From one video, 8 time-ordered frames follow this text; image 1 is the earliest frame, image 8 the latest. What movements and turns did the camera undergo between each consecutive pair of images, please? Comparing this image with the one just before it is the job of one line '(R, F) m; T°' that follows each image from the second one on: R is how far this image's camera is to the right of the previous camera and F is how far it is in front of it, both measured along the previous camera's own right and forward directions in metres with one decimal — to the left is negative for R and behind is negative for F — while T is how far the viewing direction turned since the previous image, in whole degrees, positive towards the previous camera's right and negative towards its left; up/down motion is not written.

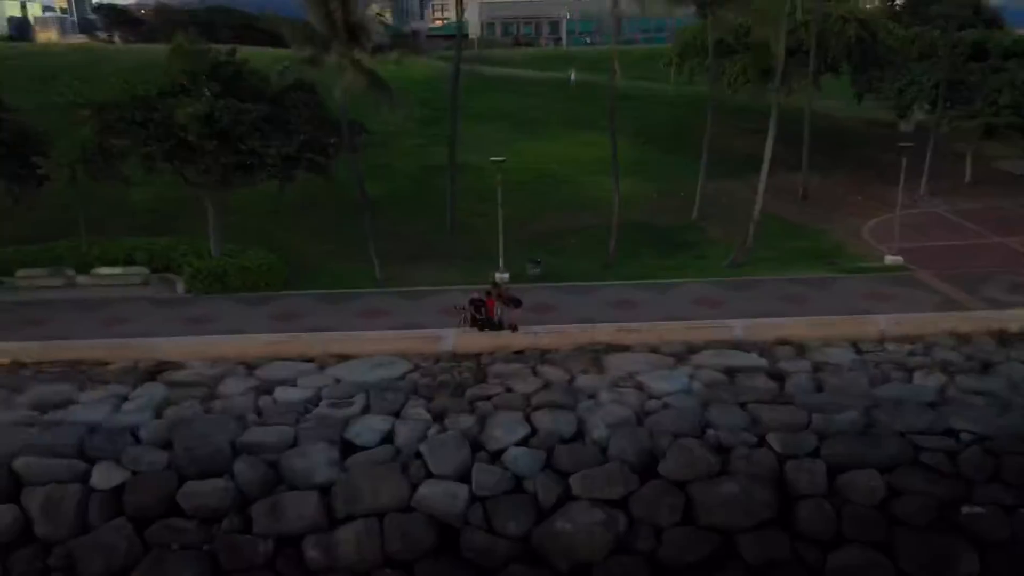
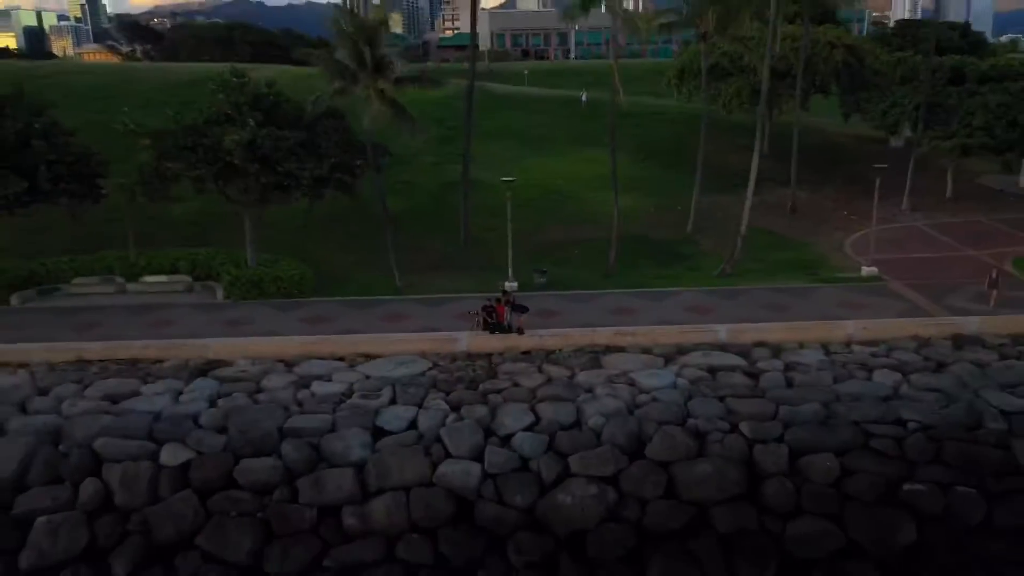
(0.0, -2.1) m; -1°
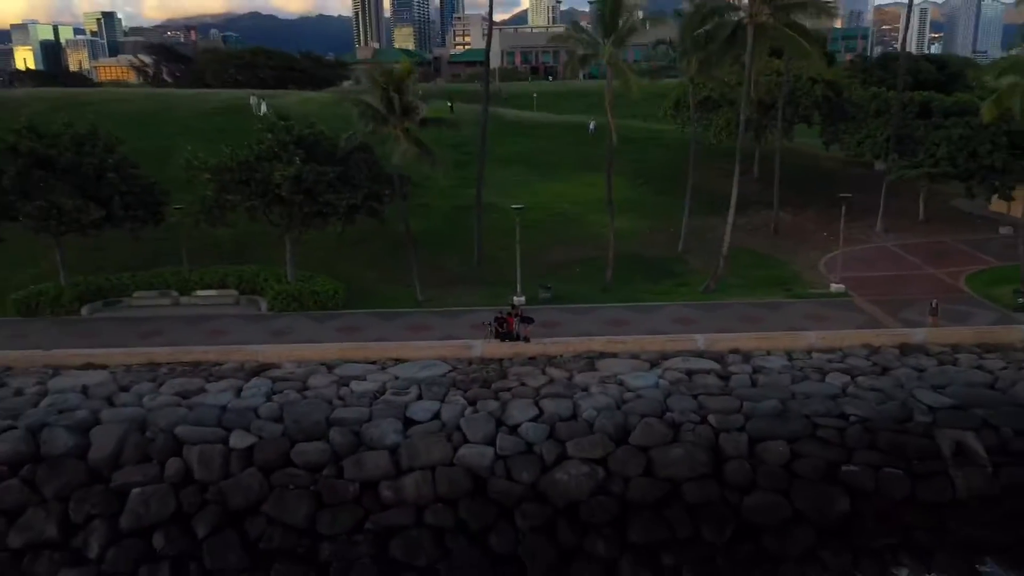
(0.0, -3.2) m; -1°
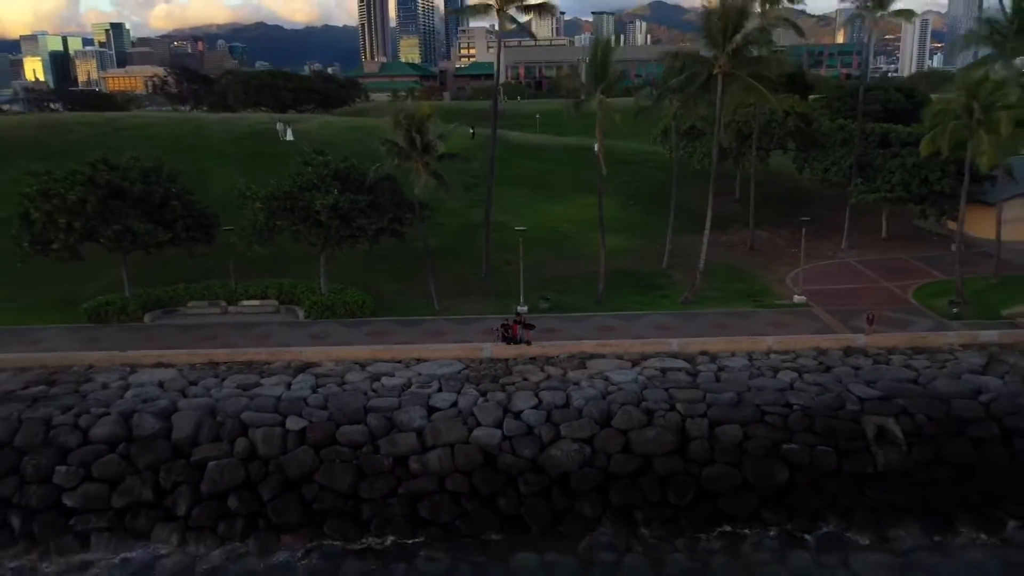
(0.0, -4.1) m; 0°
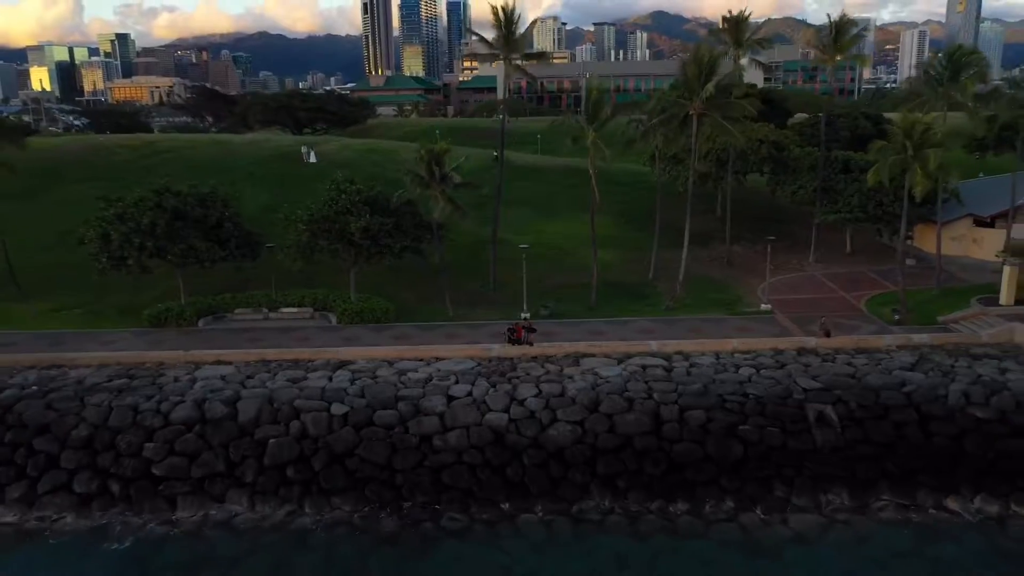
(-0.1, -4.8) m; 0°
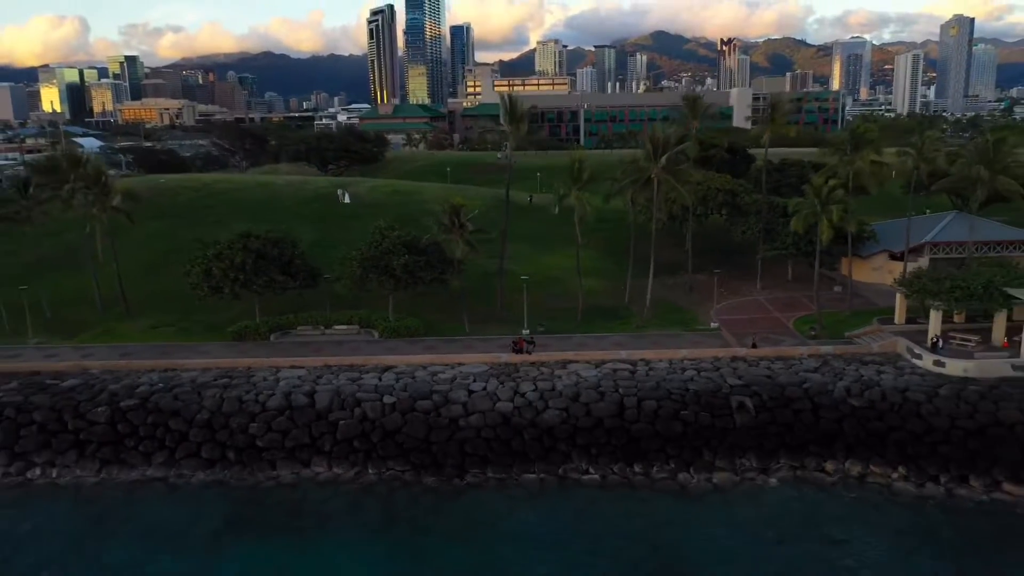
(-0.1, -10.0) m; 0°
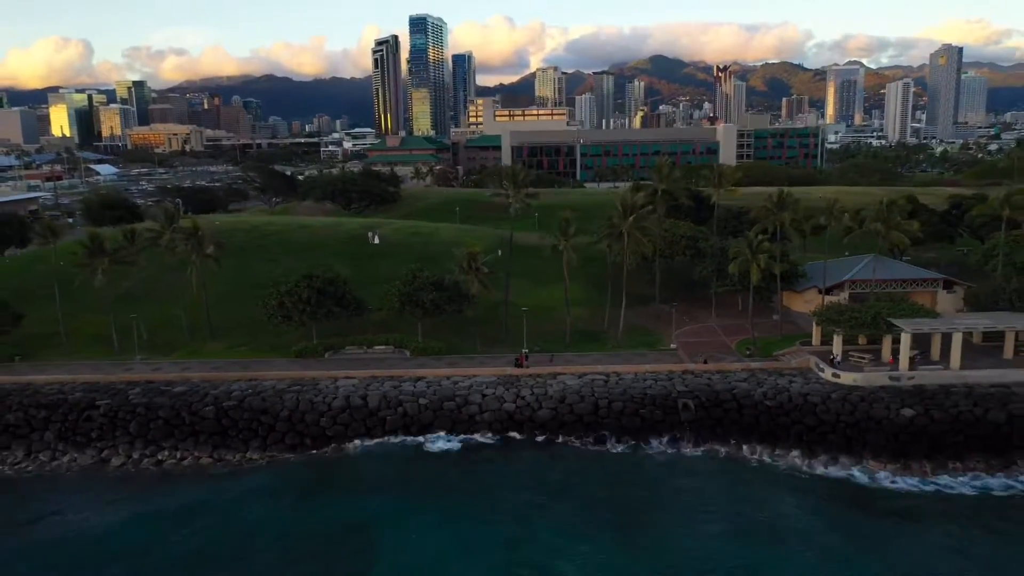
(-0.2, -12.7) m; 0°
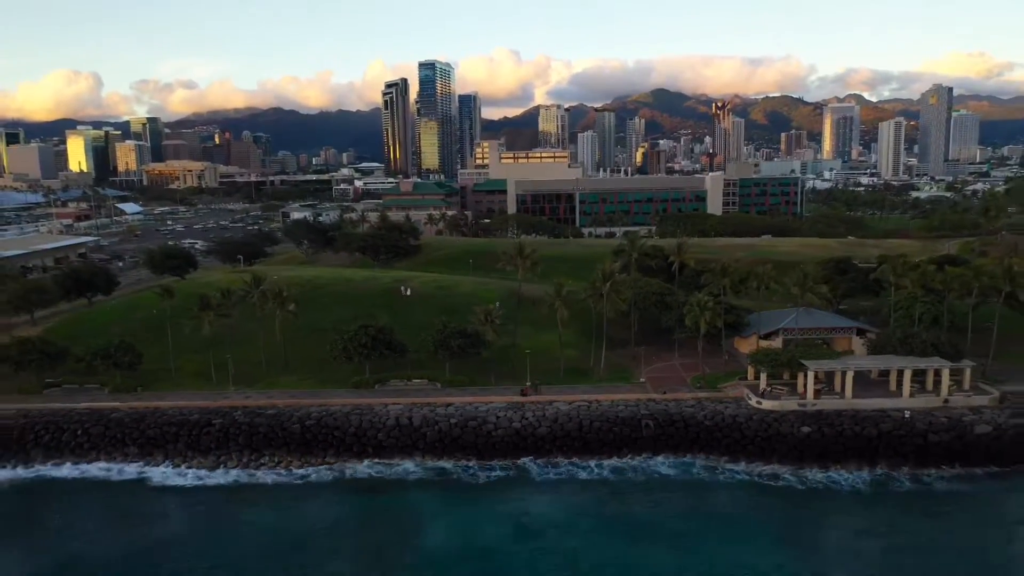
(-0.3, -17.9) m; 0°
